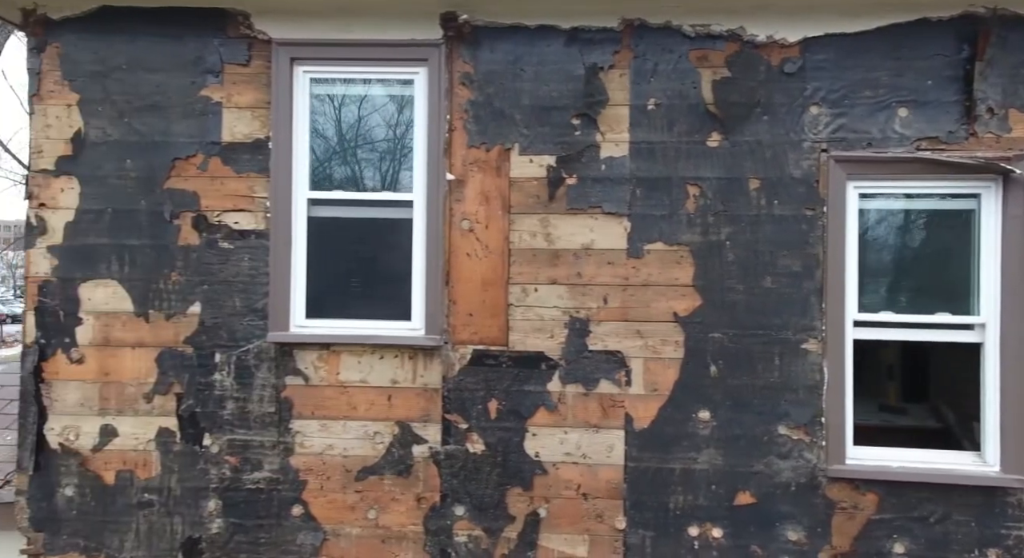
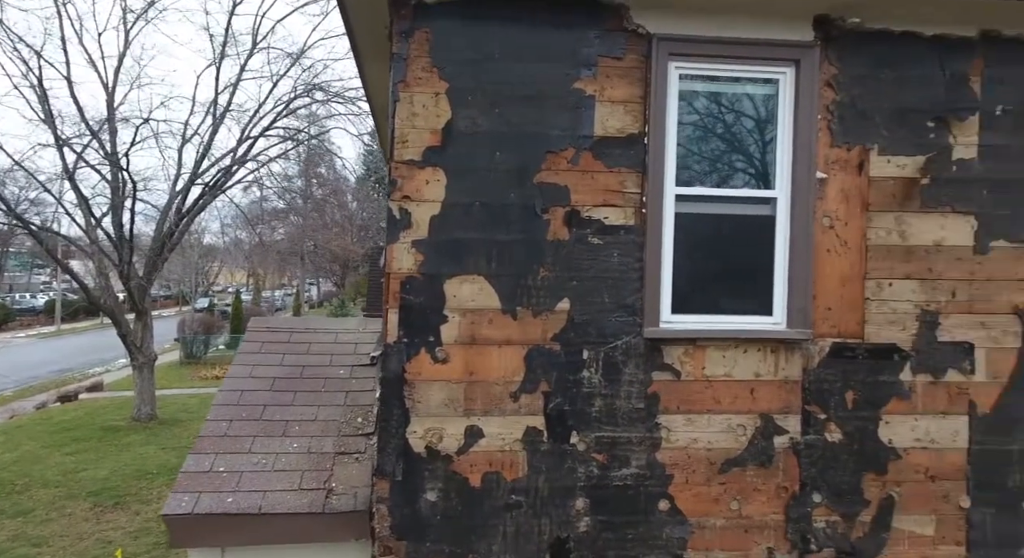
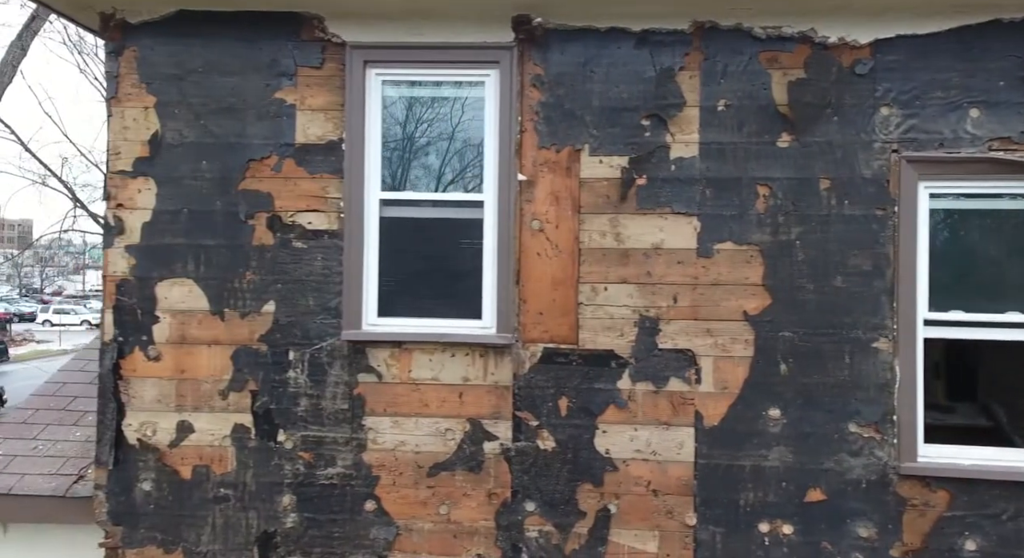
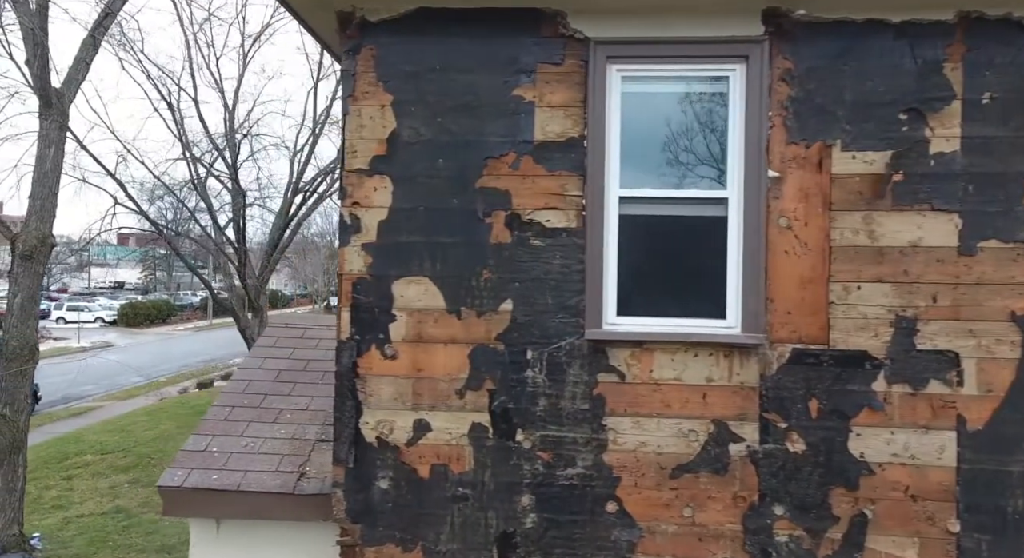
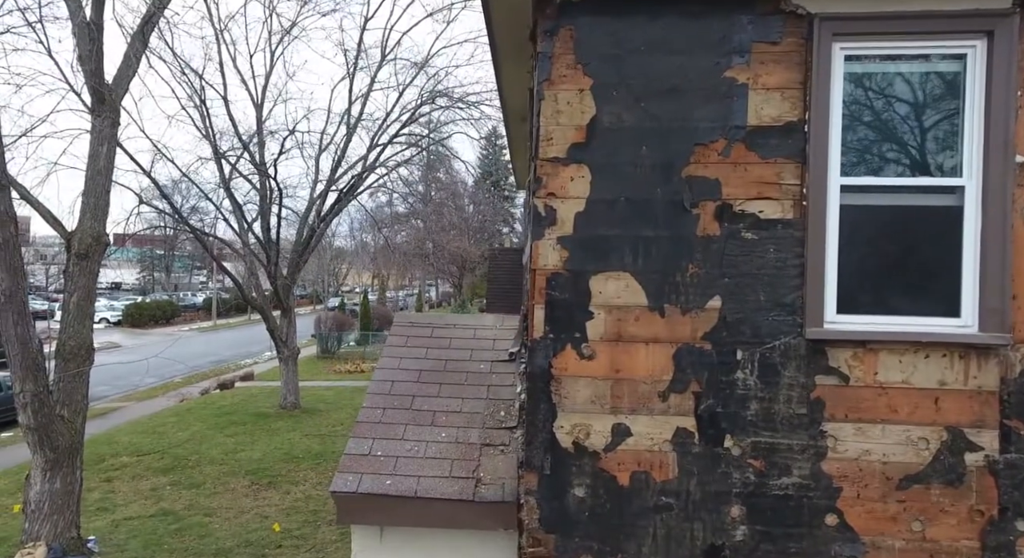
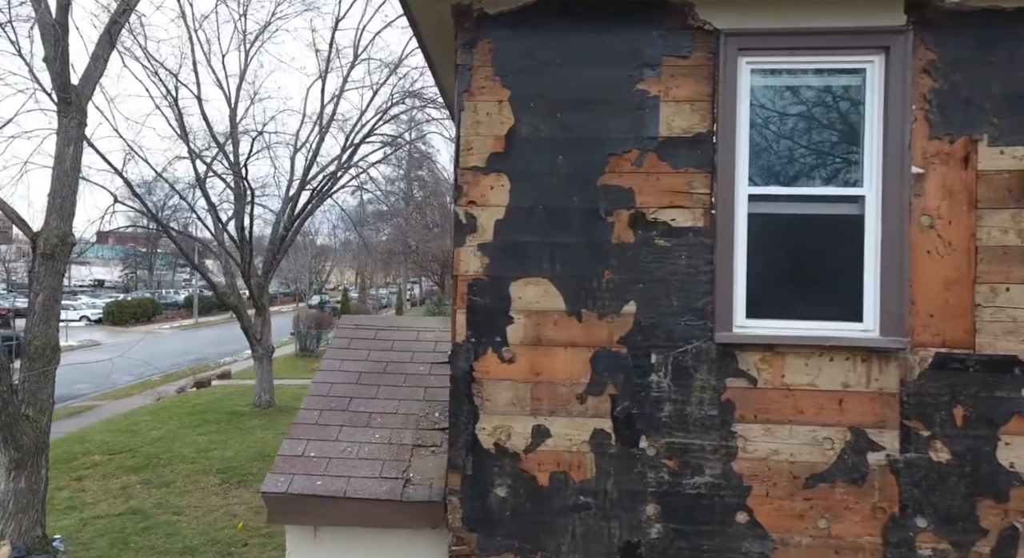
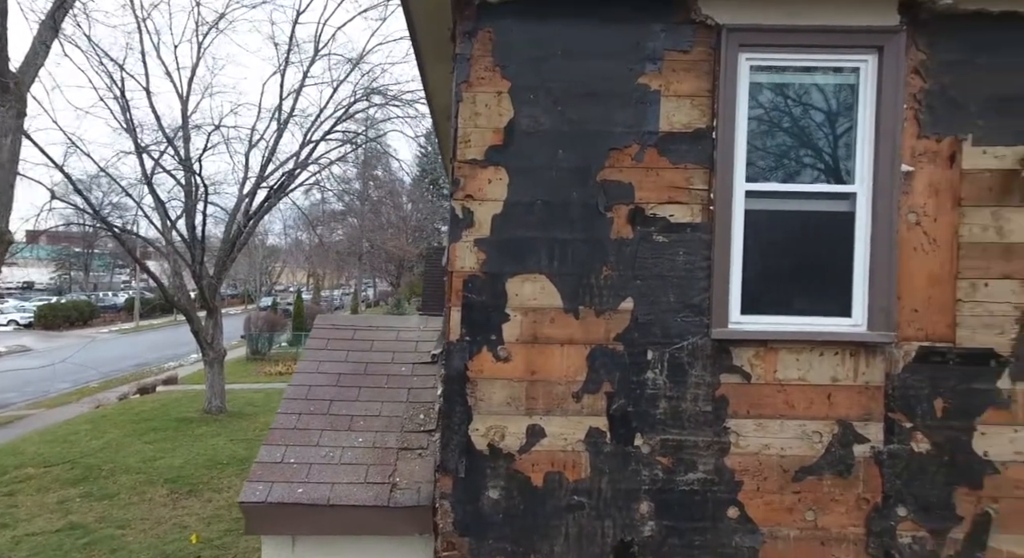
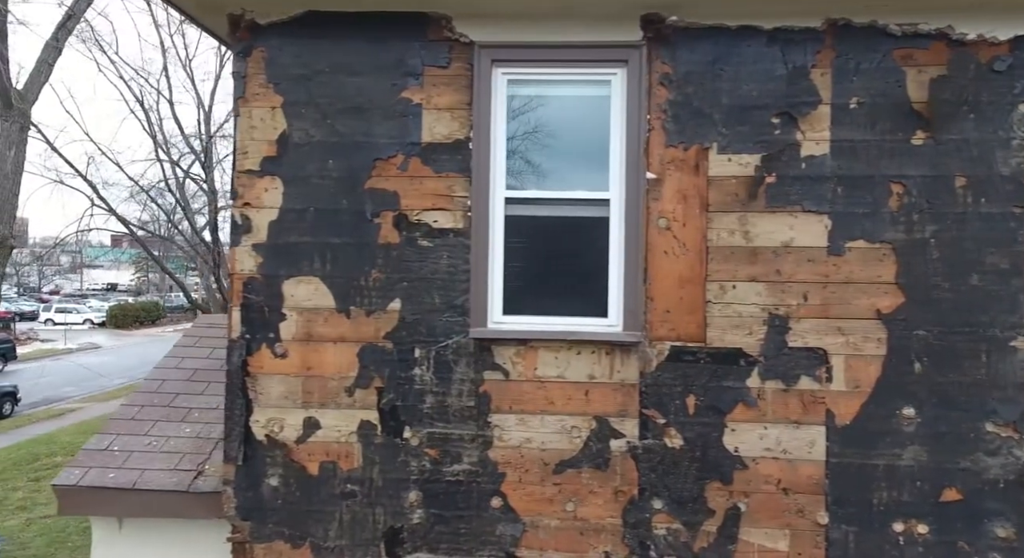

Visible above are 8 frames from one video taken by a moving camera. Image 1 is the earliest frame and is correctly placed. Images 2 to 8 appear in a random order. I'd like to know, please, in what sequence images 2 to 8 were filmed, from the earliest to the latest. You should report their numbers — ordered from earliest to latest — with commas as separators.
3, 8, 4, 6, 5, 7, 2
